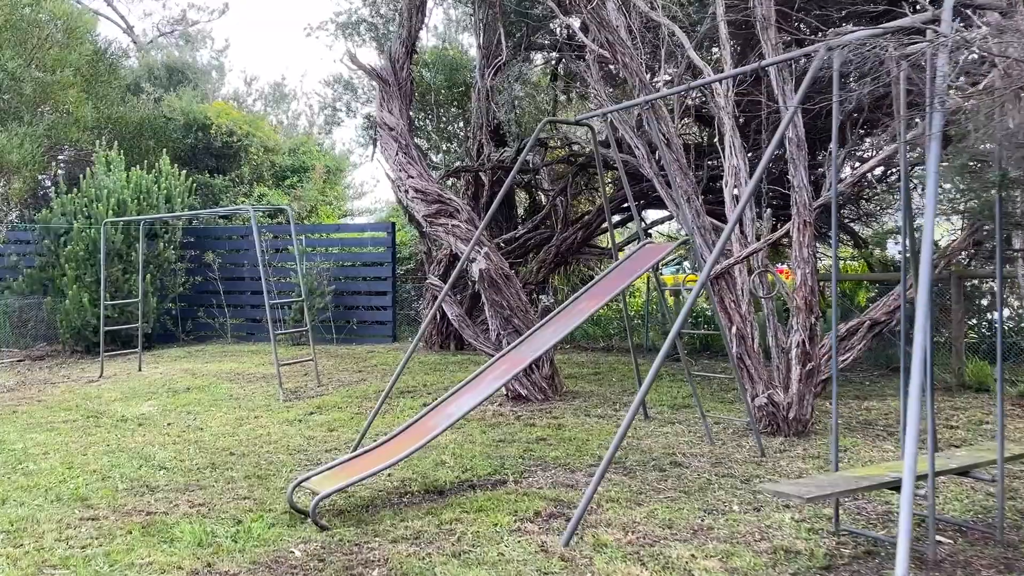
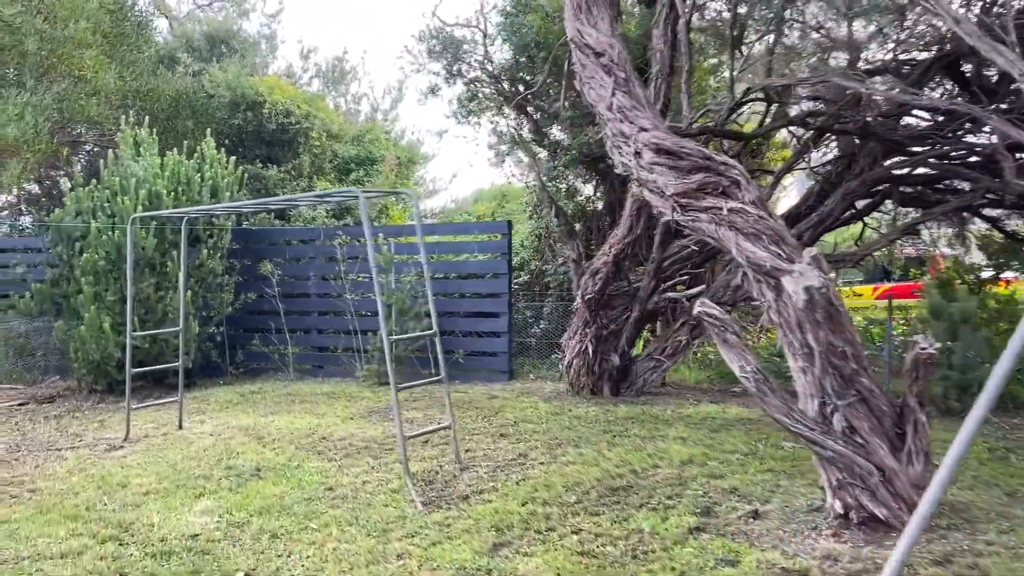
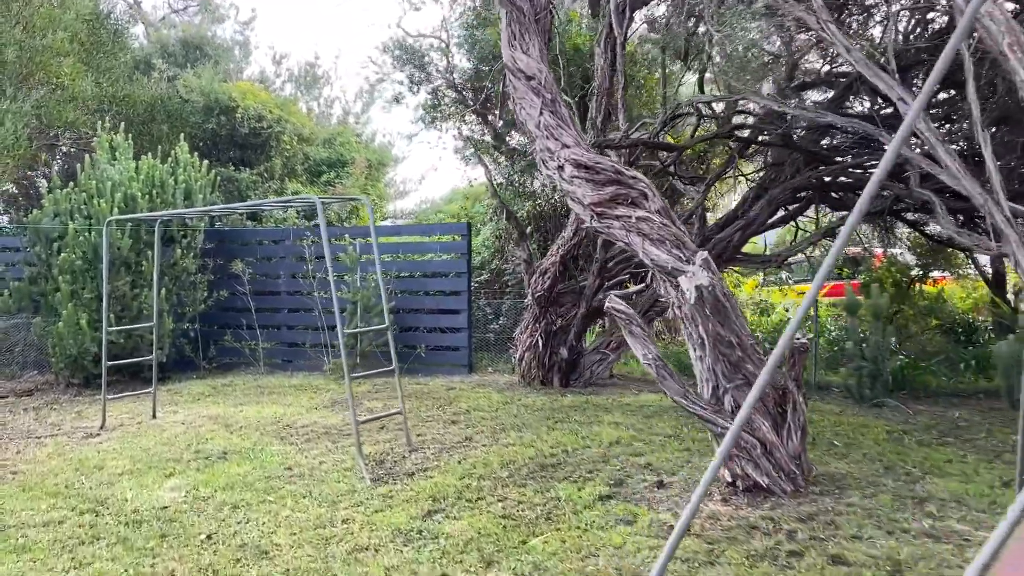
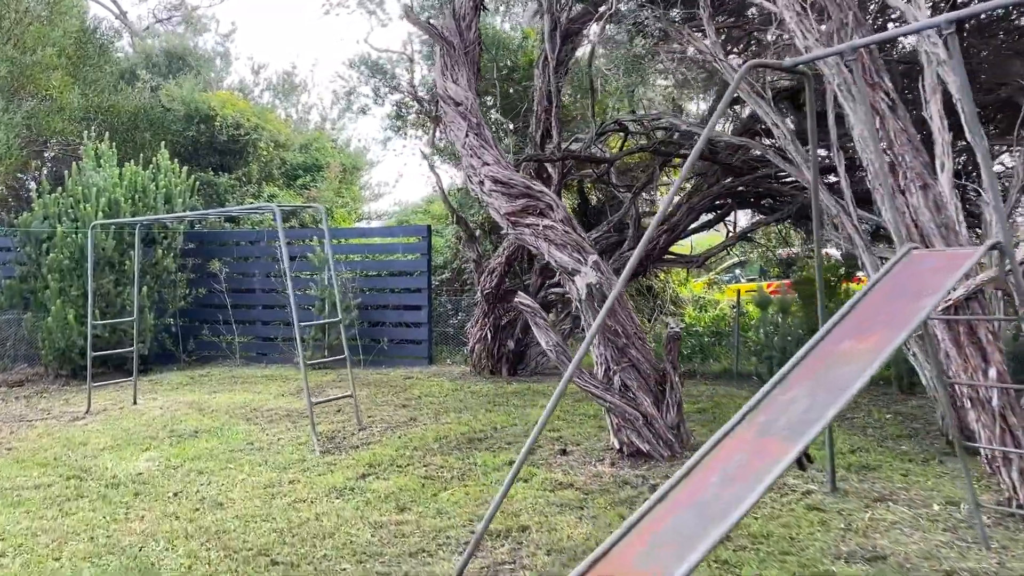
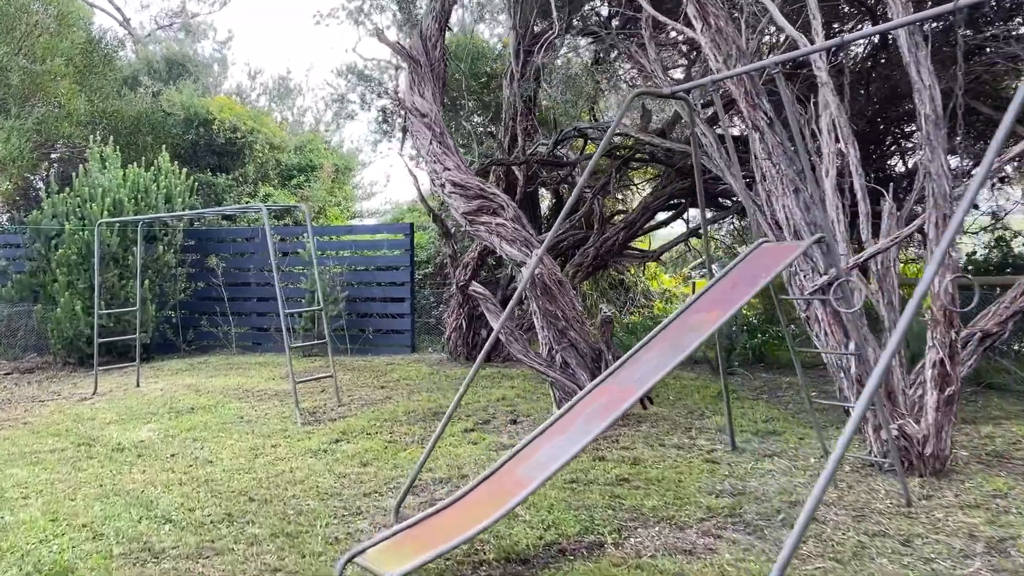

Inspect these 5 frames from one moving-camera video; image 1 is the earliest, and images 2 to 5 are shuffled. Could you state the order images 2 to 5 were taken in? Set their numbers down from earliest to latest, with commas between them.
5, 4, 3, 2
